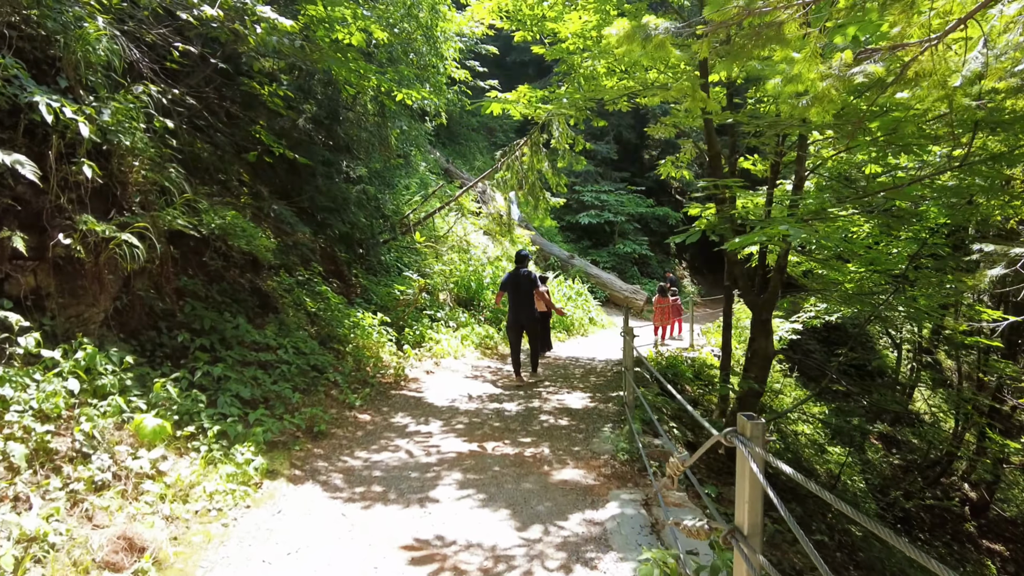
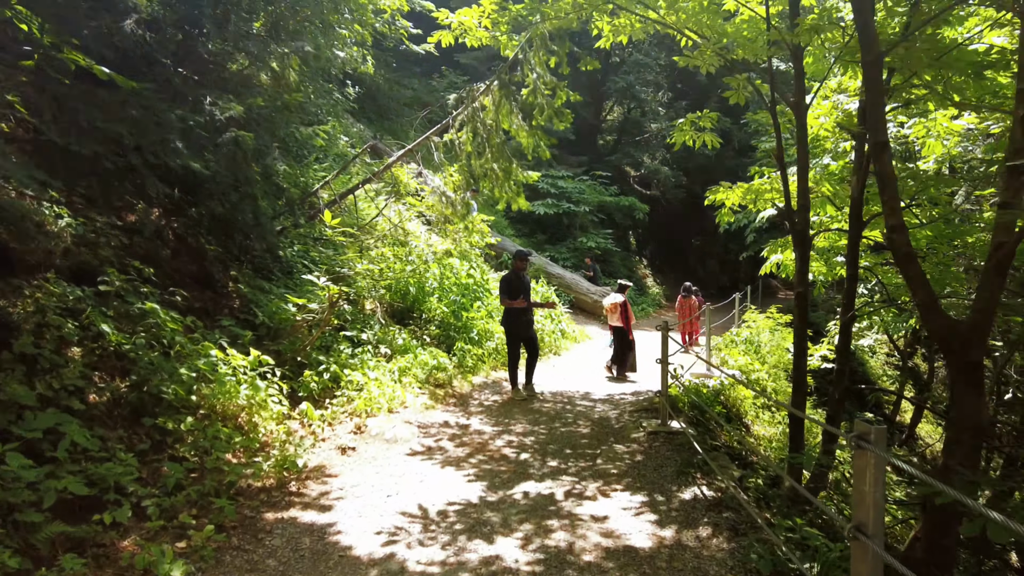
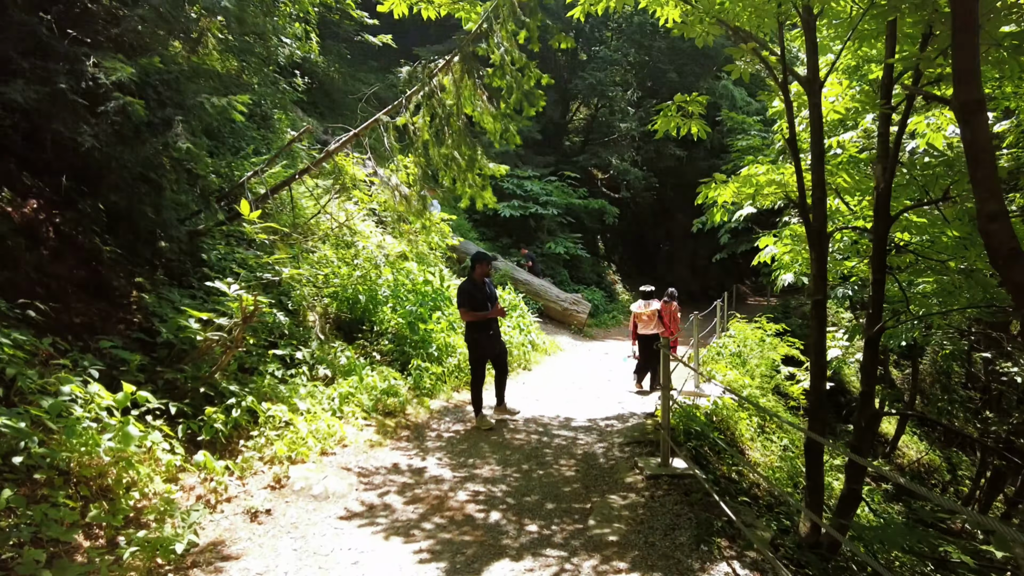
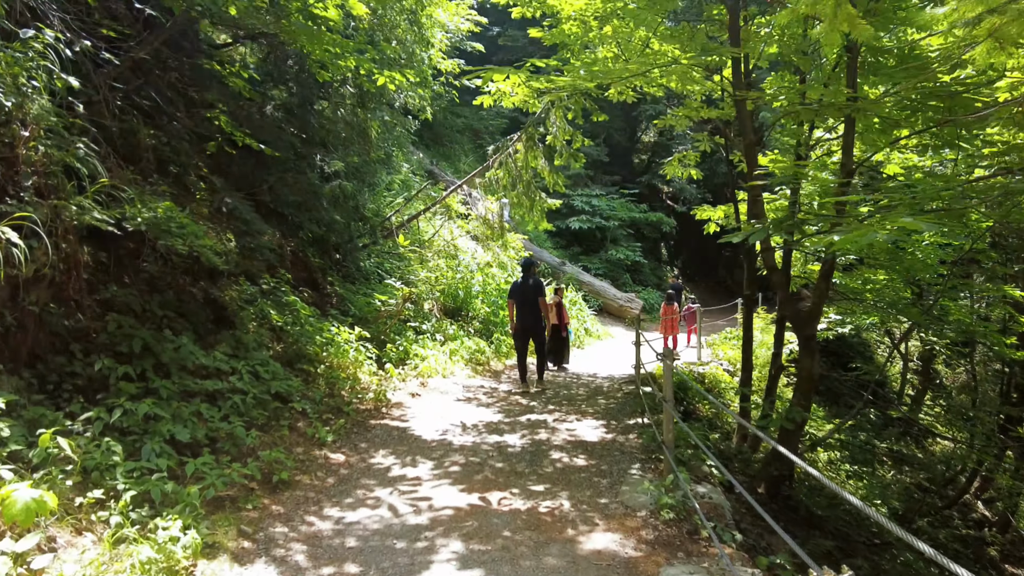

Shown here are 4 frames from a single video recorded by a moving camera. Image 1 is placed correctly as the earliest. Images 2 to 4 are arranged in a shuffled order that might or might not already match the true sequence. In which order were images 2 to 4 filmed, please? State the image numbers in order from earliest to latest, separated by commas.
4, 2, 3
